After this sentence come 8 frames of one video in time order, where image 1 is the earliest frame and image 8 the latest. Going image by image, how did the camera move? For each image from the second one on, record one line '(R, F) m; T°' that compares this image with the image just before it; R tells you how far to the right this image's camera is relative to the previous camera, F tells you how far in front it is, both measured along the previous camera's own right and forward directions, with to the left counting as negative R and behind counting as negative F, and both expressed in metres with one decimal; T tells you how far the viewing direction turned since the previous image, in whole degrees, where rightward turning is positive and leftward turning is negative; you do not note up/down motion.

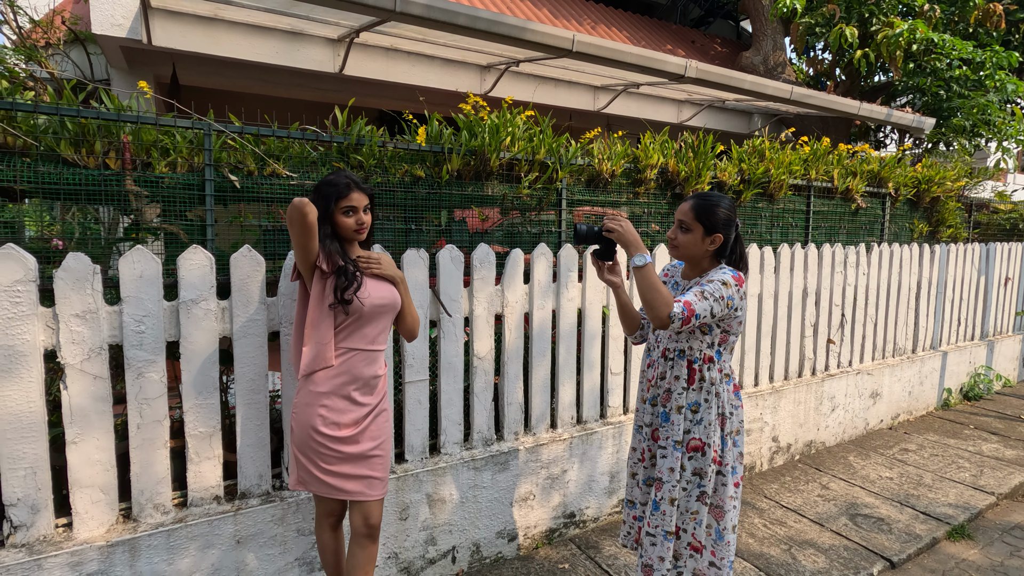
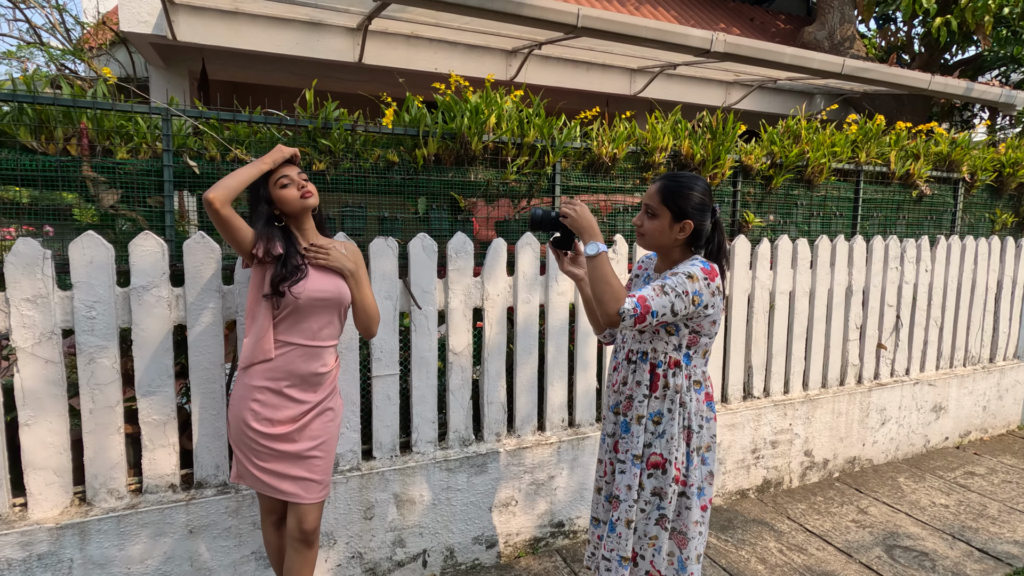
(+0.4, +0.2) m; -7°
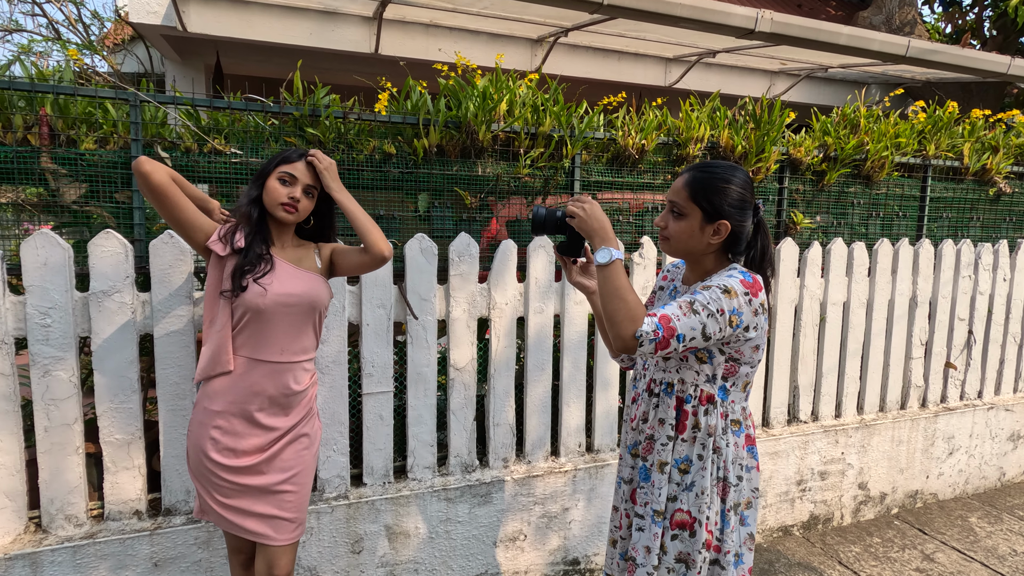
(+0.1, +0.3) m; -4°
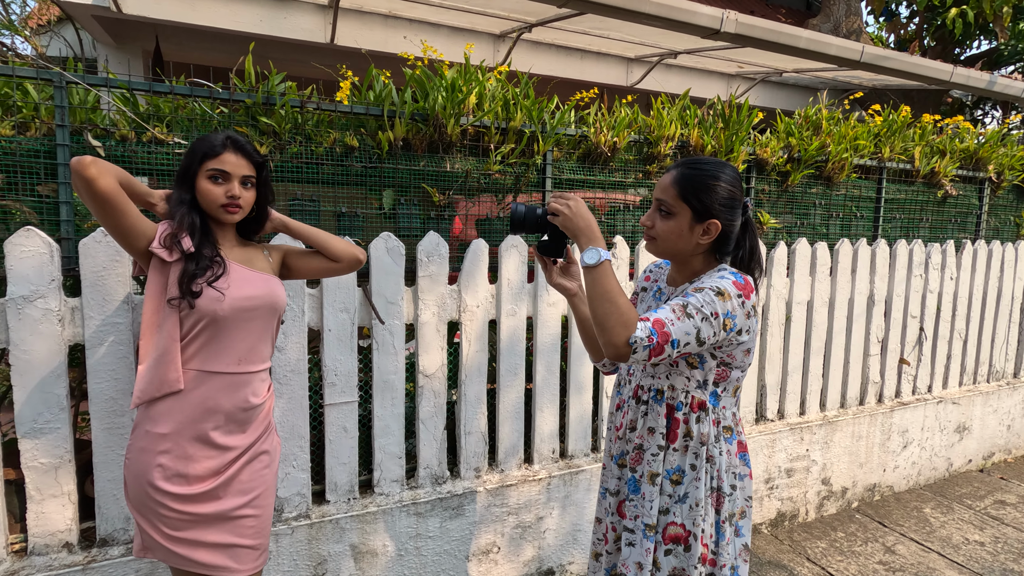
(-0.1, +0.1) m; +5°
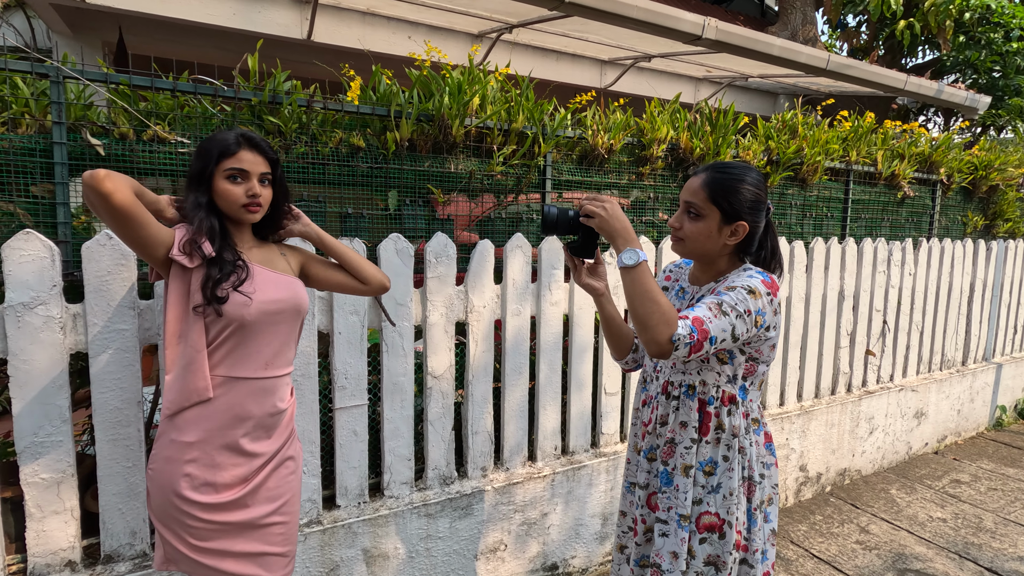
(-0.2, 0.0) m; +4°
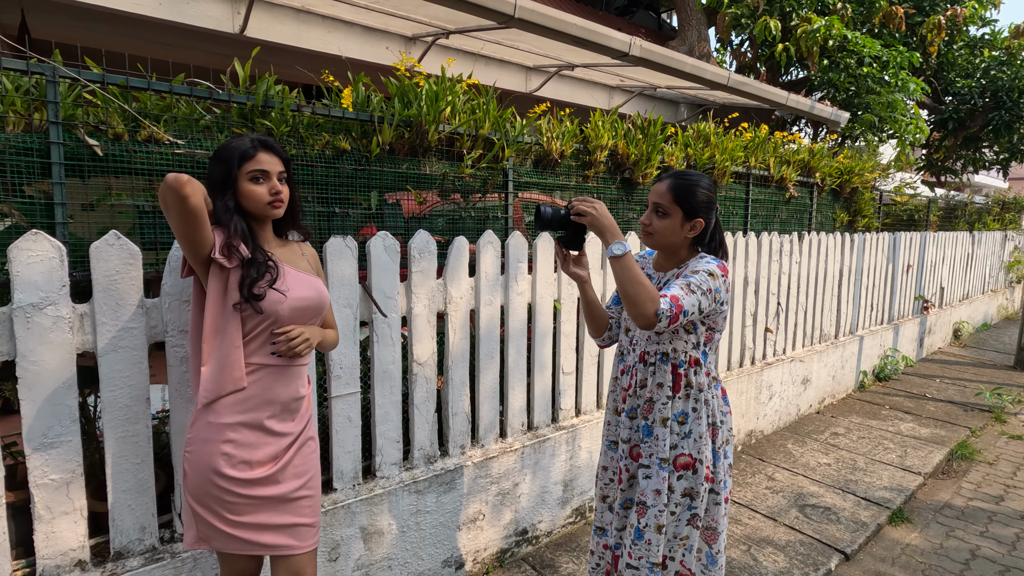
(-0.3, -0.2) m; +10°
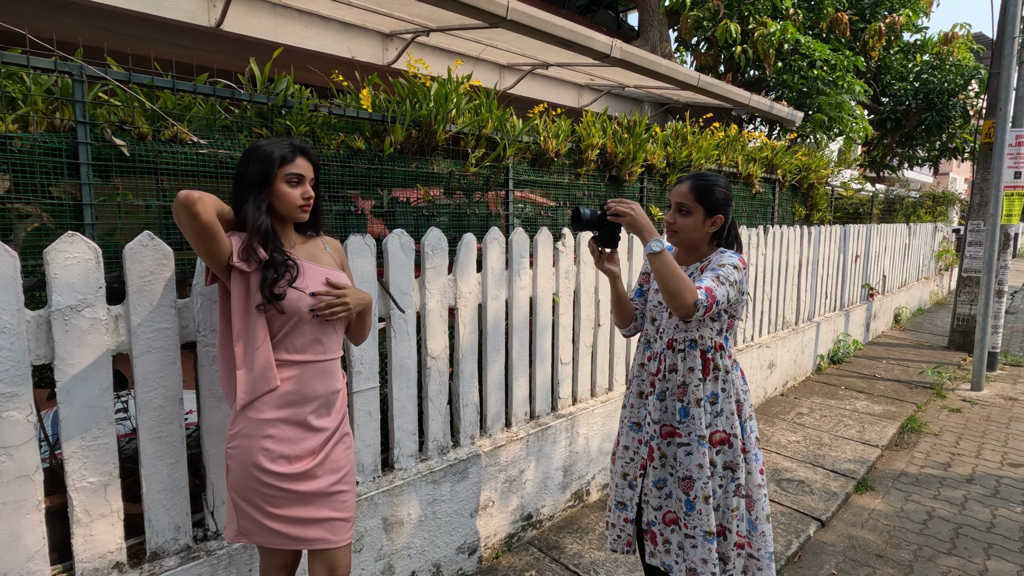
(-0.3, -0.1) m; +5°
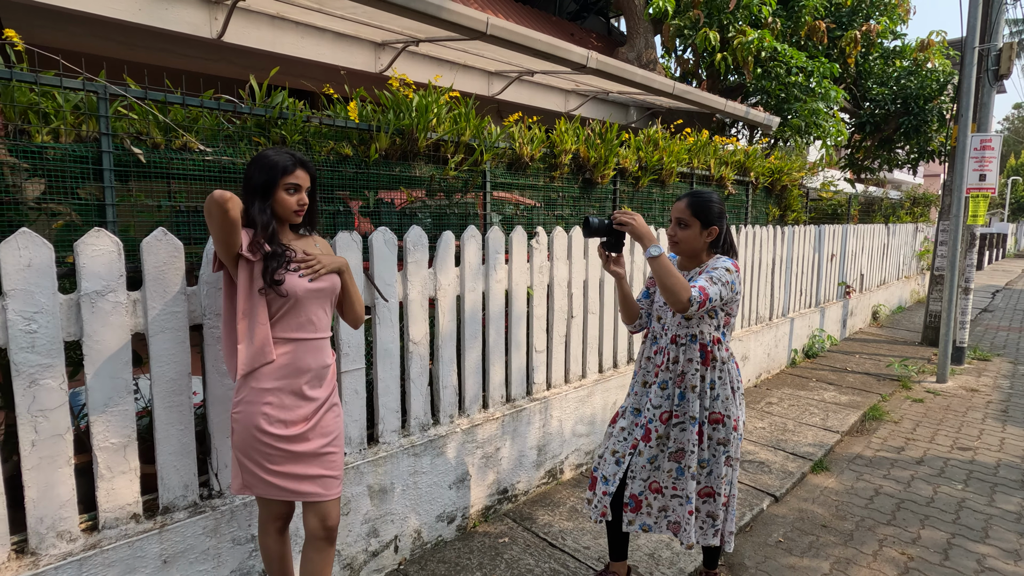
(+0.1, -0.3) m; 0°
